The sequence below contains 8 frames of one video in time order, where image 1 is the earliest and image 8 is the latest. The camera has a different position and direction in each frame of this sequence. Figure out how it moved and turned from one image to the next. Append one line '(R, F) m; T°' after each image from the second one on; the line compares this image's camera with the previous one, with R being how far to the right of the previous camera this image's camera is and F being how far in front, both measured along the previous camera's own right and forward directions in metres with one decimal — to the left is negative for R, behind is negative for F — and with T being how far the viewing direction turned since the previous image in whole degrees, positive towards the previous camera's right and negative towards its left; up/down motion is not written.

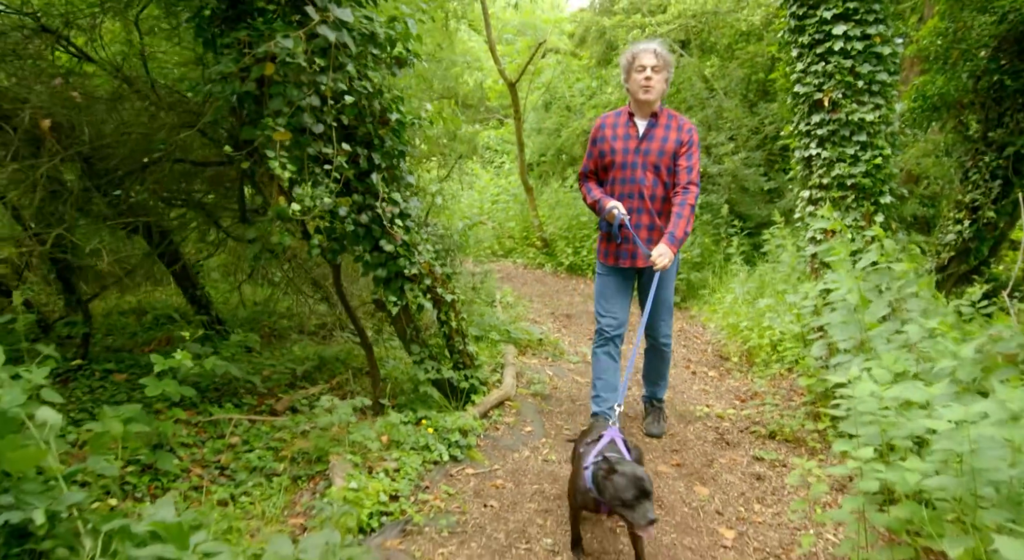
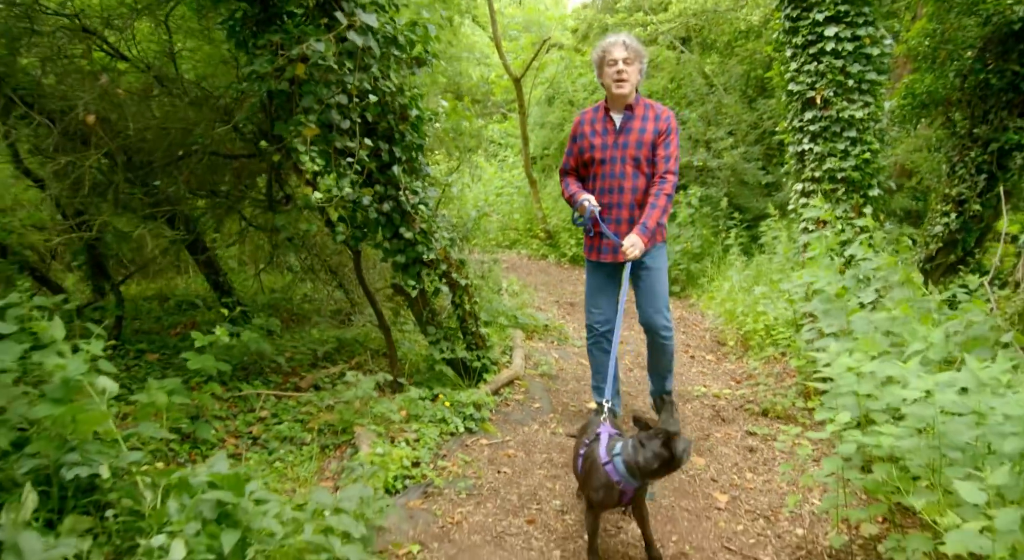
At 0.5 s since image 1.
(-0.1, -0.3) m; 0°
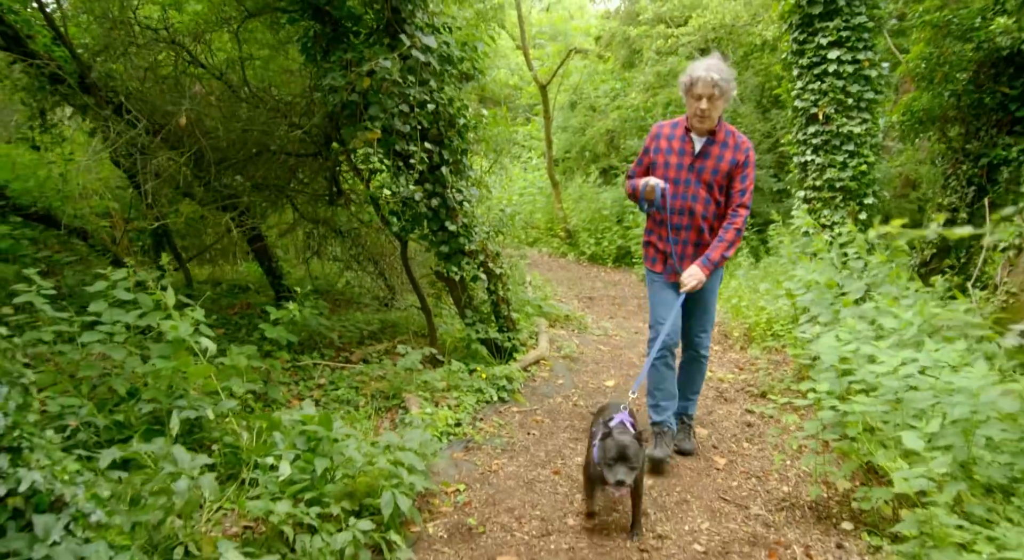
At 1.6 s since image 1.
(-0.1, -0.6) m; -1°
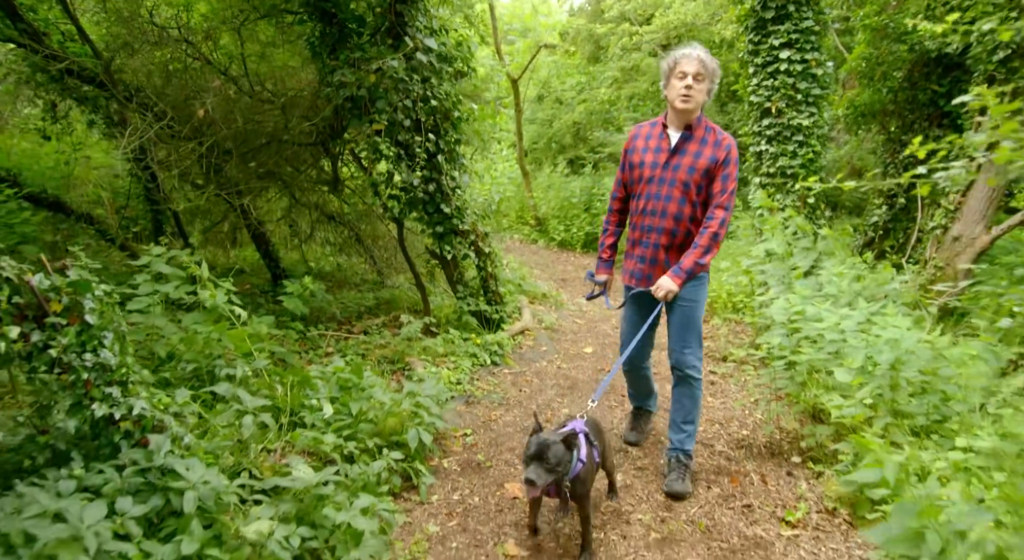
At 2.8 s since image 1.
(-0.2, -0.6) m; +3°
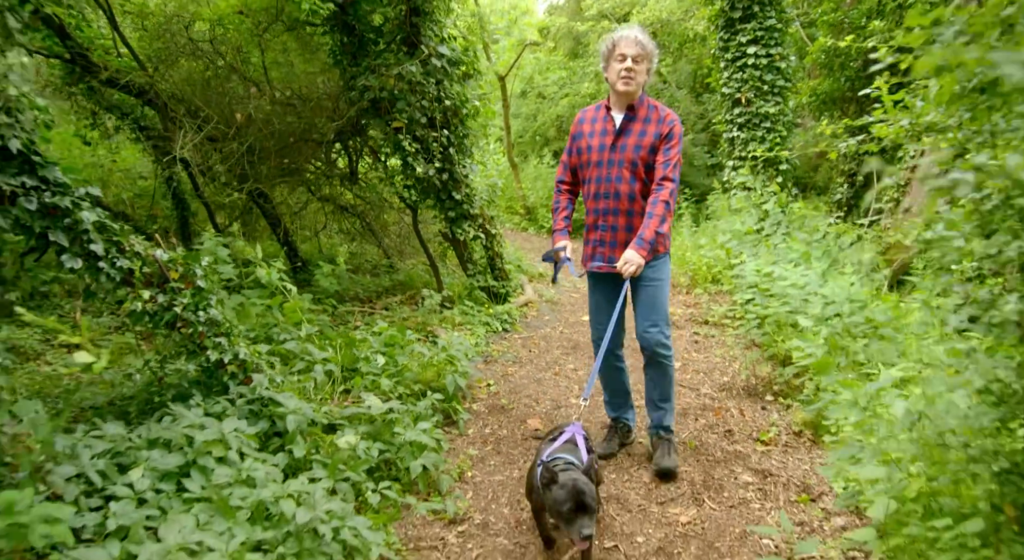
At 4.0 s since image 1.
(-0.2, -0.7) m; +1°
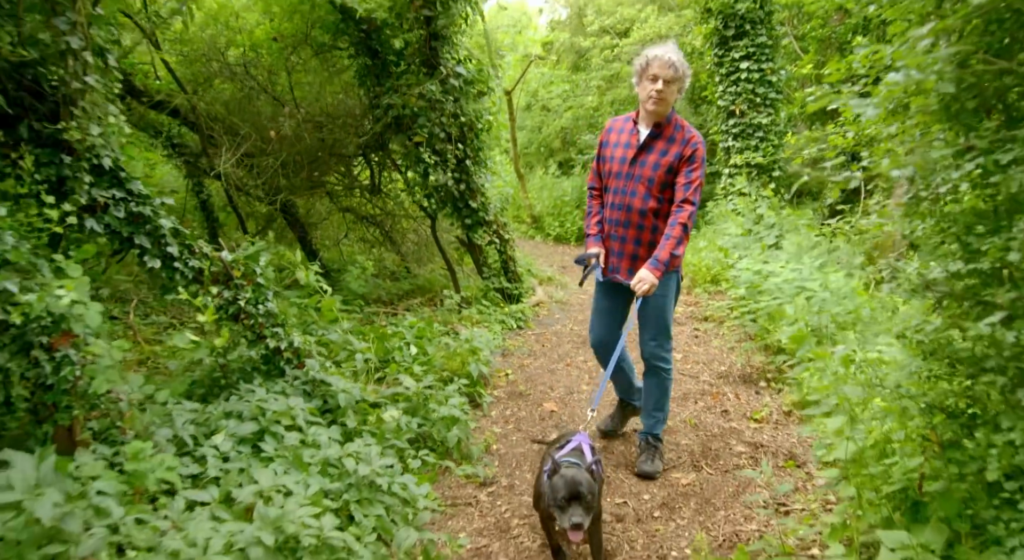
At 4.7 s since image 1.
(-0.1, -0.5) m; 0°
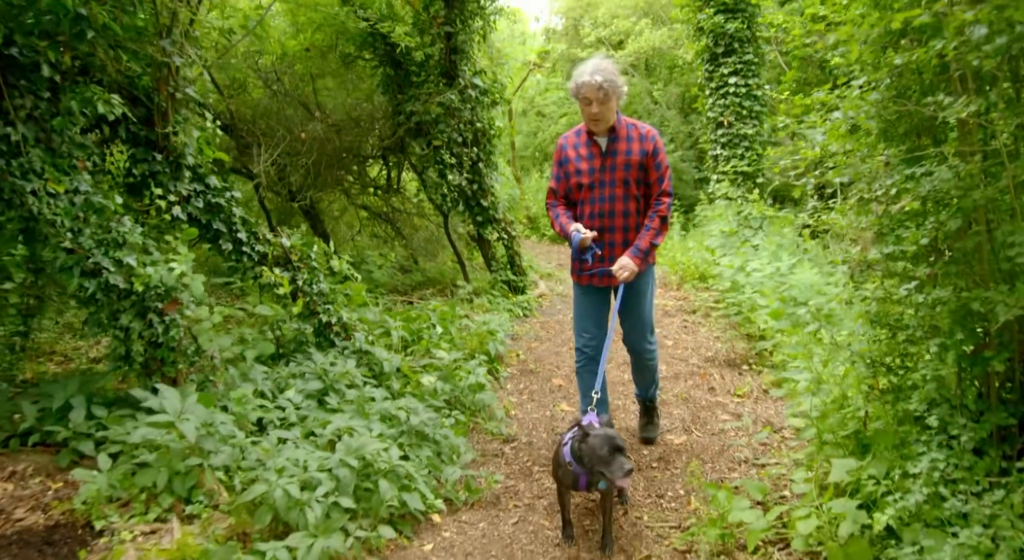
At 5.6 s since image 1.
(-0.2, -0.6) m; +1°
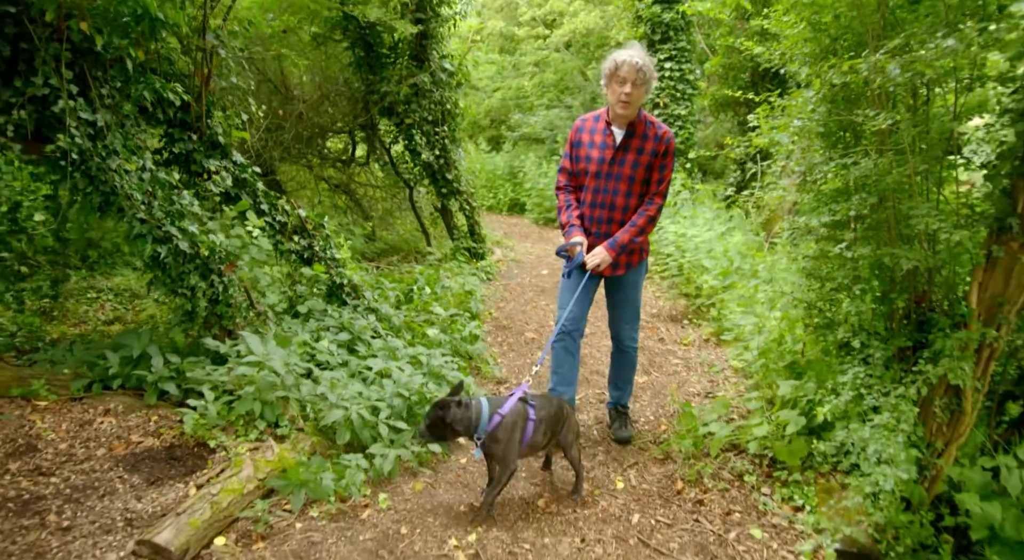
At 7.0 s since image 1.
(-0.6, -0.7) m; +7°
